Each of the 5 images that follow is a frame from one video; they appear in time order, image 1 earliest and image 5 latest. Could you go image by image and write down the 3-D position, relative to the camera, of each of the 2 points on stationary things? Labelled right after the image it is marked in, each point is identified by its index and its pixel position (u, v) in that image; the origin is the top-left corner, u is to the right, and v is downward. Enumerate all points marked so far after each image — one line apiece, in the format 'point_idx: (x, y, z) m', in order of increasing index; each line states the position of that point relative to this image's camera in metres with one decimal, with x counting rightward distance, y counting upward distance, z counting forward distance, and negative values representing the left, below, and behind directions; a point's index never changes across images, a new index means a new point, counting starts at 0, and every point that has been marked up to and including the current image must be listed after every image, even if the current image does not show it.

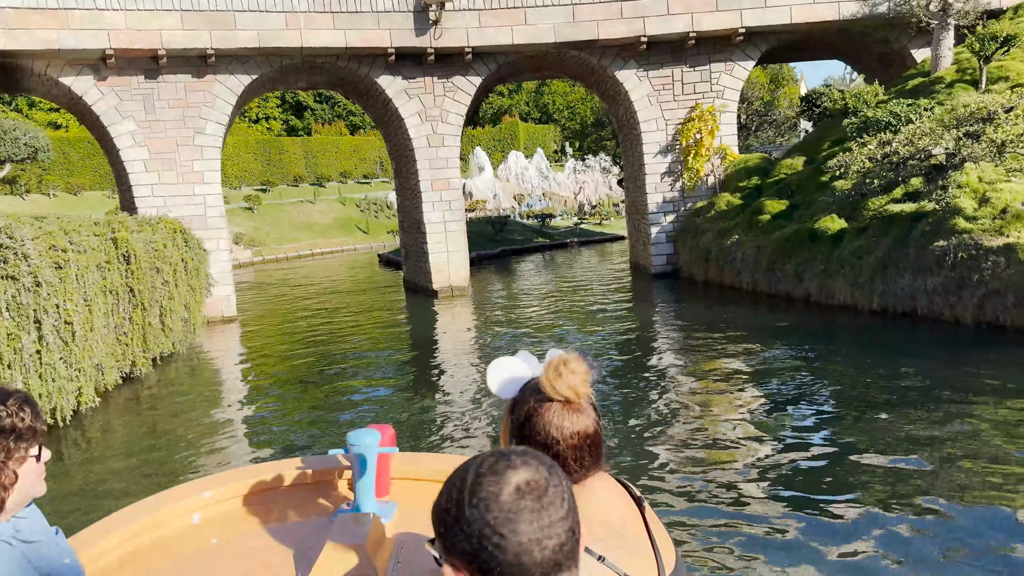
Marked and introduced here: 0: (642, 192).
0: (+2.6, +1.9, +15.9) m
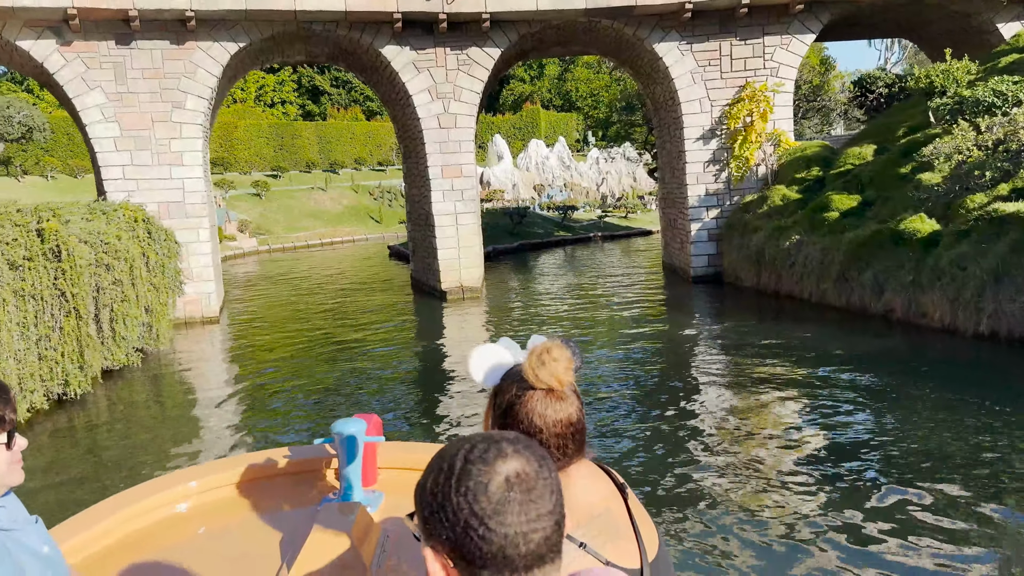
0: (+2.9, +1.8, +14.3) m
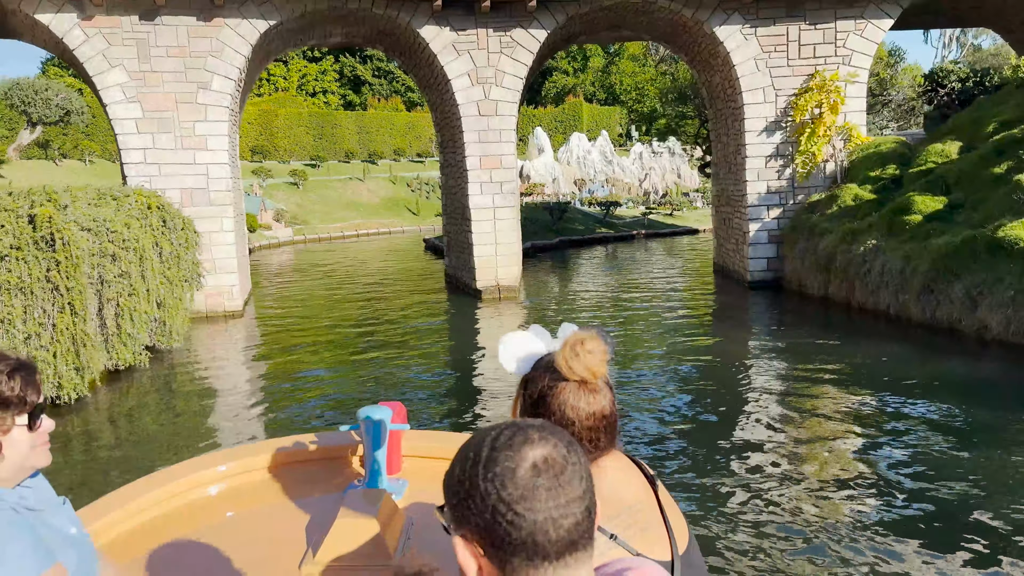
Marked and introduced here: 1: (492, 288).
0: (+3.6, +1.8, +13.3) m
1: (-0.3, 0.0, +13.2) m
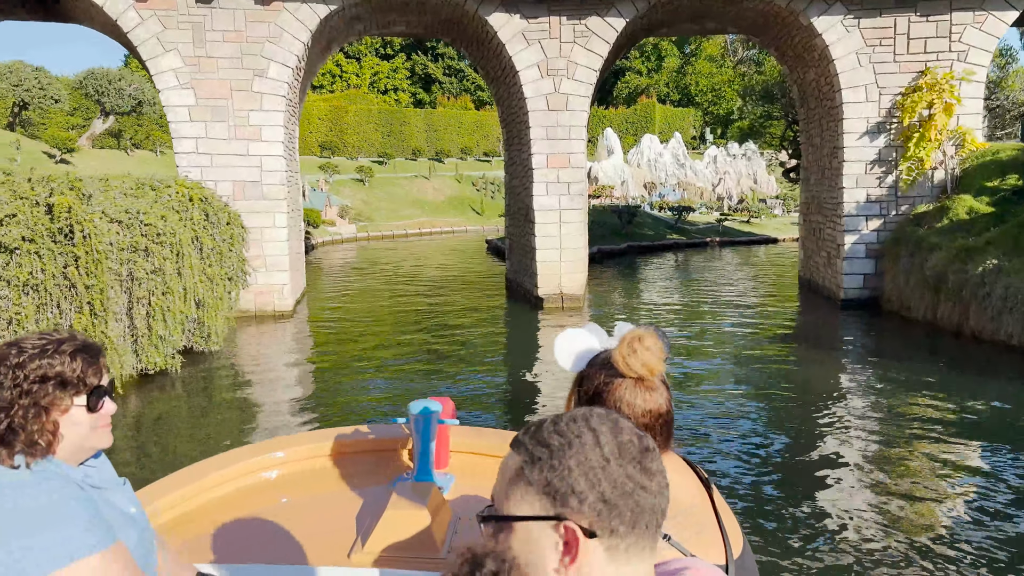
0: (+4.6, +1.5, +12.2) m
1: (+0.7, -0.1, +12.4) m
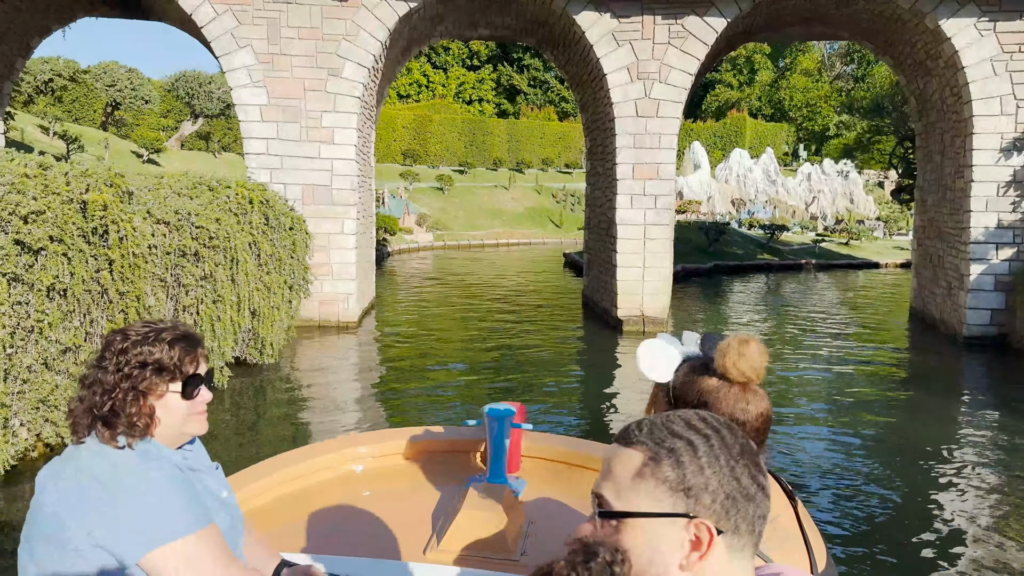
0: (+5.8, +1.1, +11.1) m
1: (+1.8, -0.4, +11.6) m
